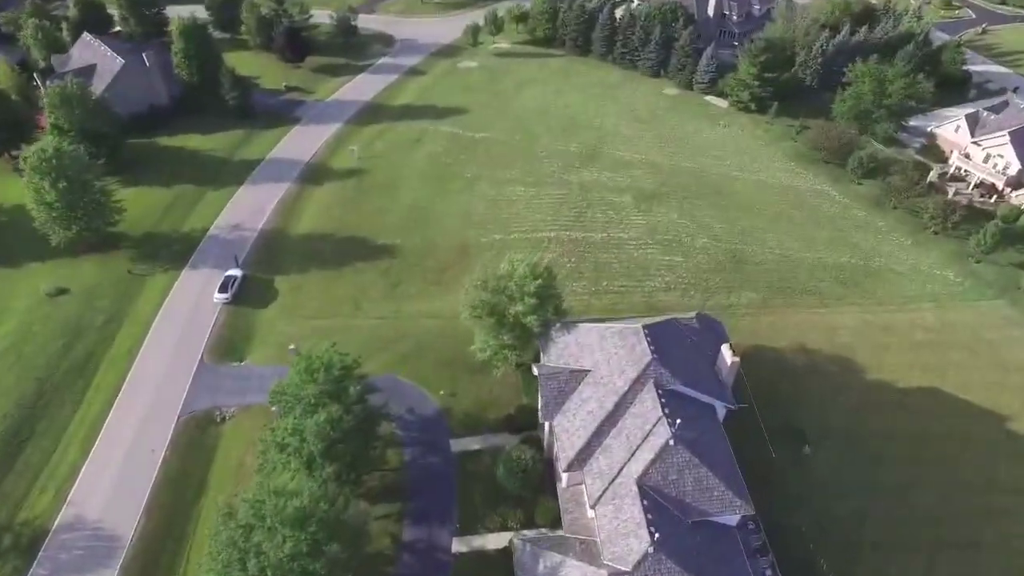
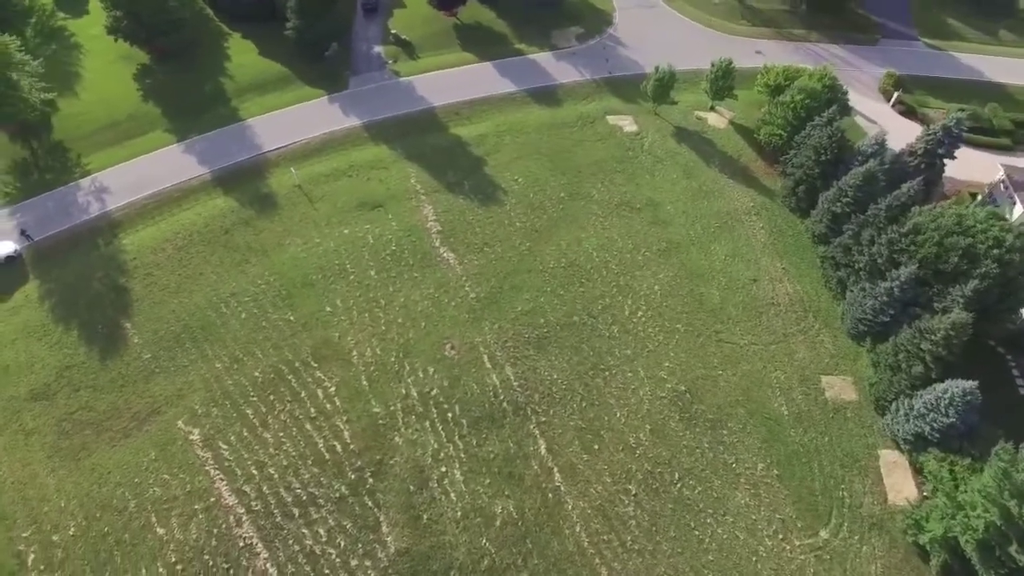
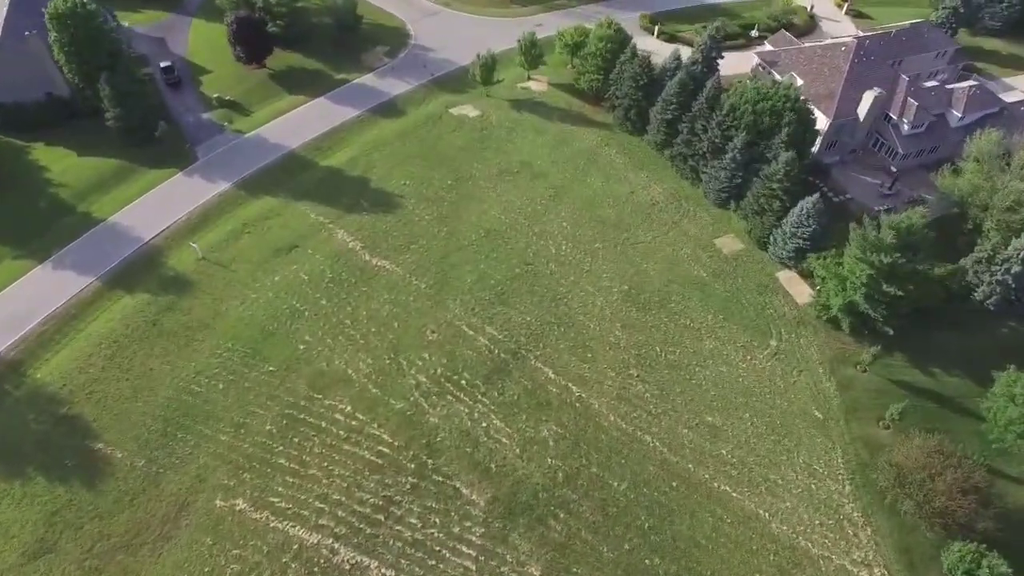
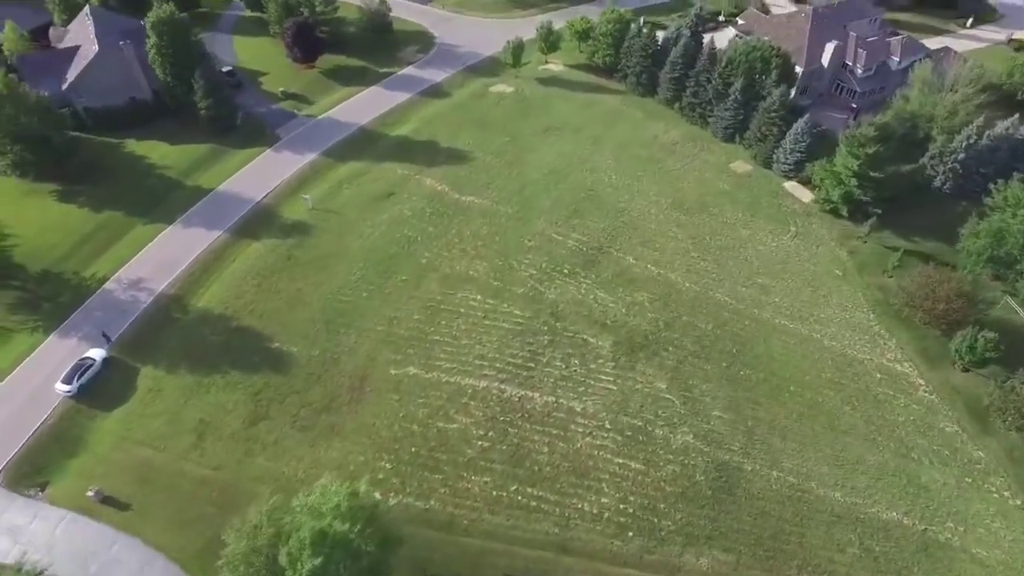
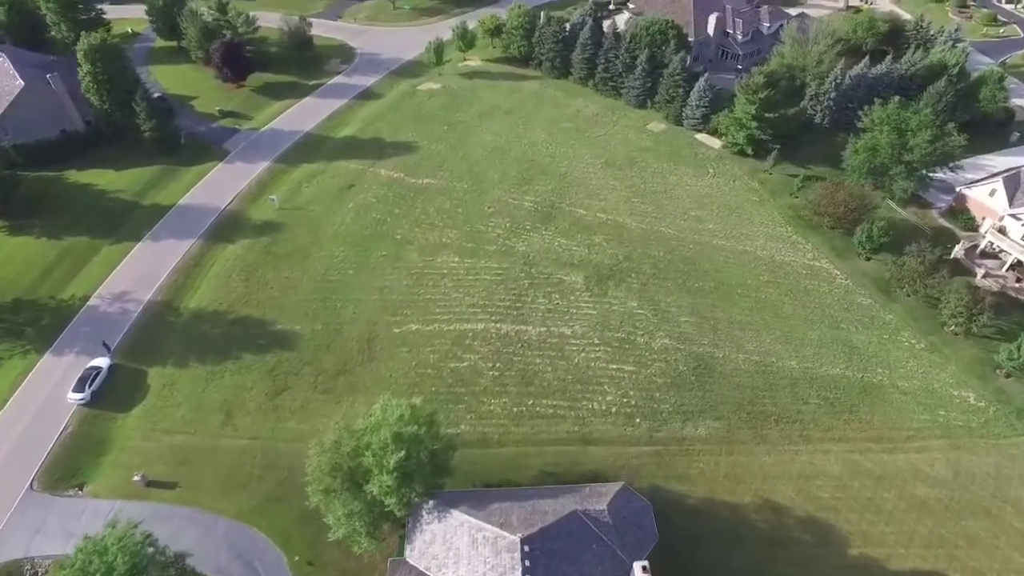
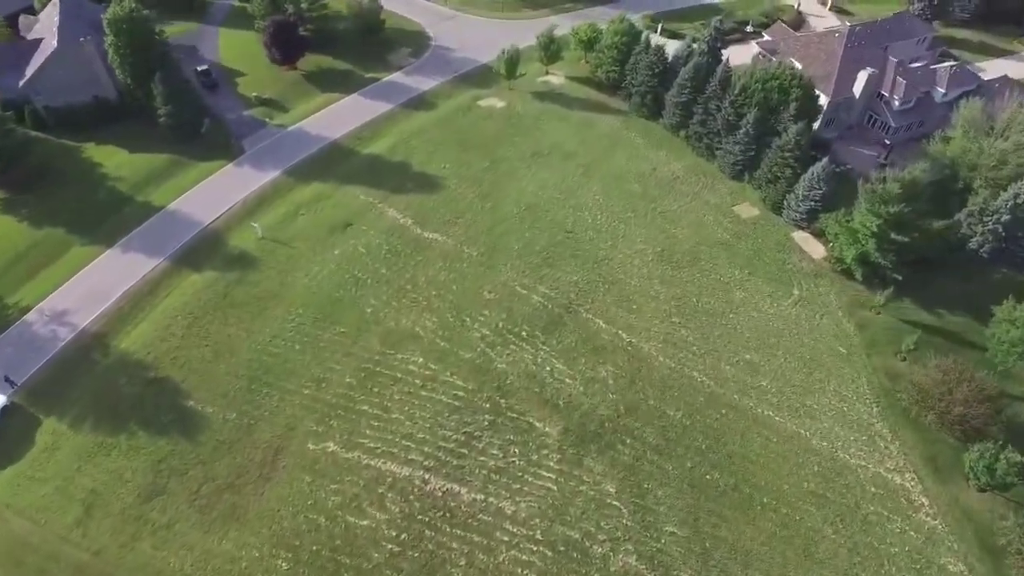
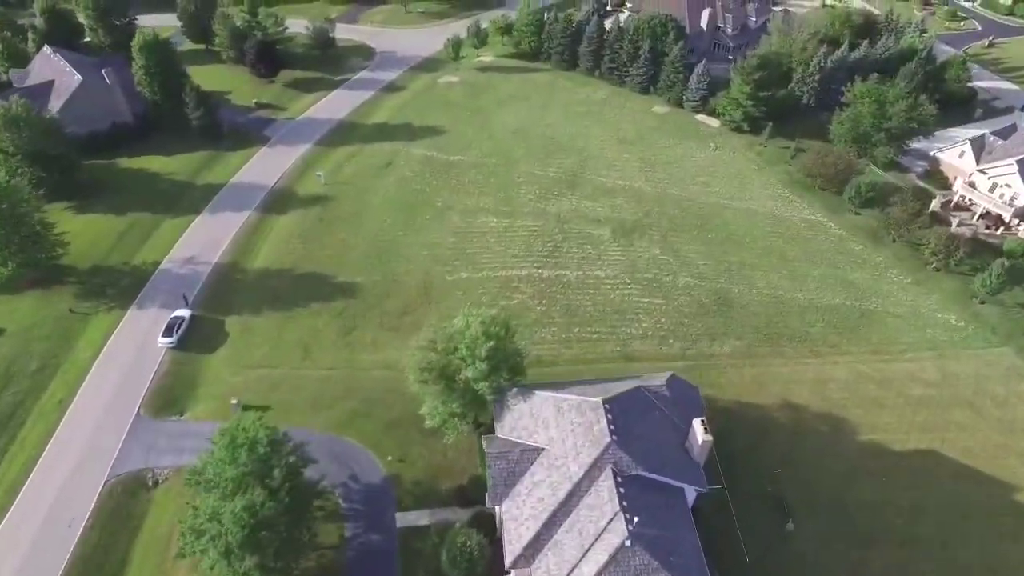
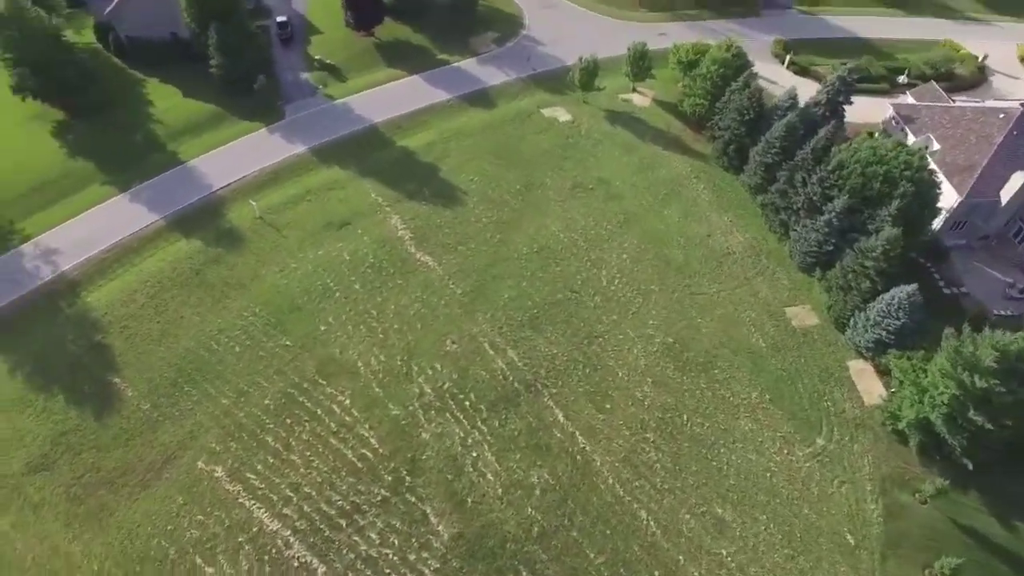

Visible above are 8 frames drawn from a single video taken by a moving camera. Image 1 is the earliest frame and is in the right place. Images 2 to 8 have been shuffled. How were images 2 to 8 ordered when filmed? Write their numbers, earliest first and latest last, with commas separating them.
7, 5, 4, 6, 3, 8, 2
